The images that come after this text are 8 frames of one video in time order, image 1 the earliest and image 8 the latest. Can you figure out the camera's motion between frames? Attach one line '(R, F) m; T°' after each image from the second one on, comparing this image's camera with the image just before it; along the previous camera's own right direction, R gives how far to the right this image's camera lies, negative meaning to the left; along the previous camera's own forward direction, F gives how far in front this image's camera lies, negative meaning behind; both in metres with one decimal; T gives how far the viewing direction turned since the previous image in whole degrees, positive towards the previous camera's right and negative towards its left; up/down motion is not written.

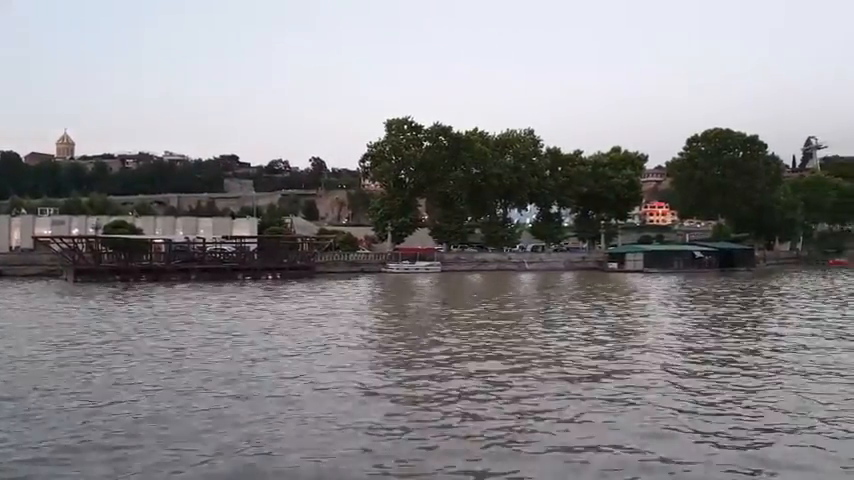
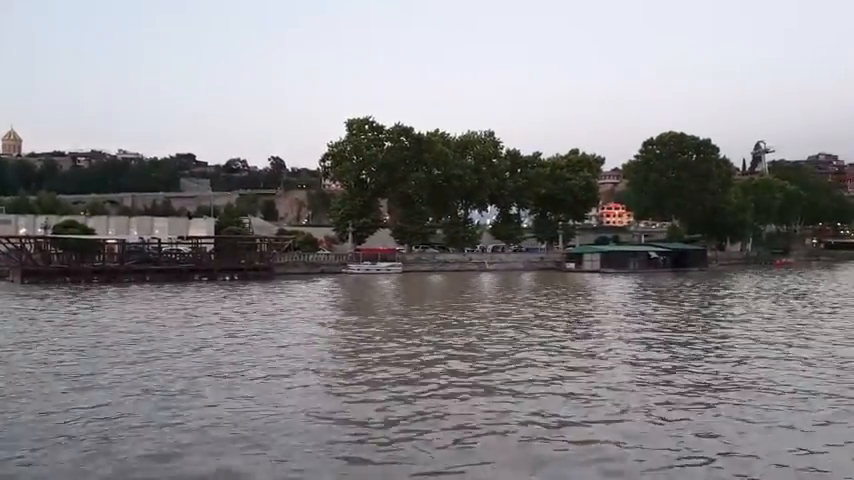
(-0.4, 0.0) m; +4°
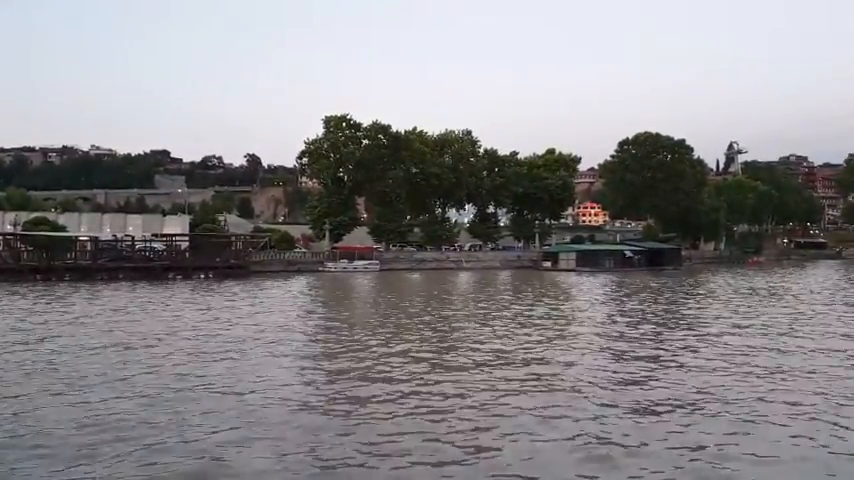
(-0.2, 0.0) m; +2°
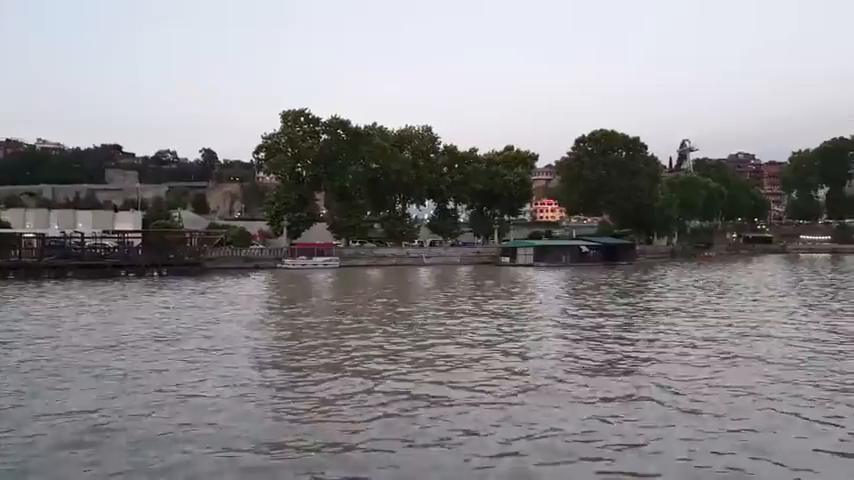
(-0.6, 0.0) m; +5°
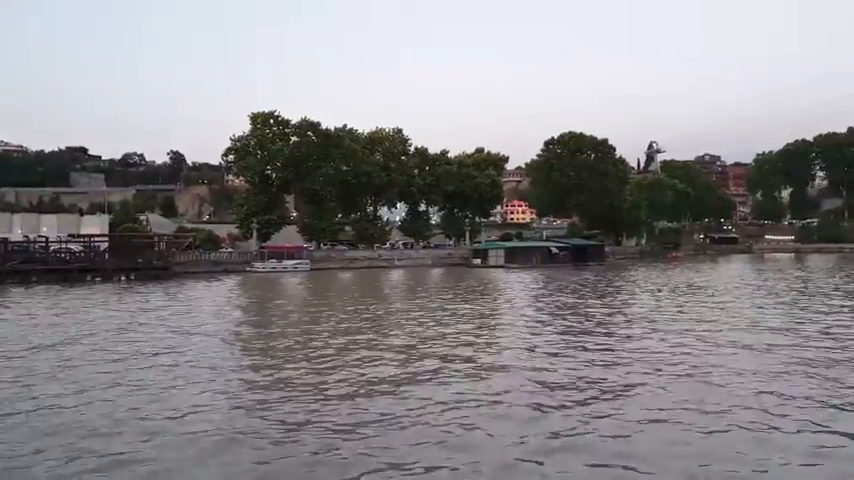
(-0.1, 0.0) m; +2°
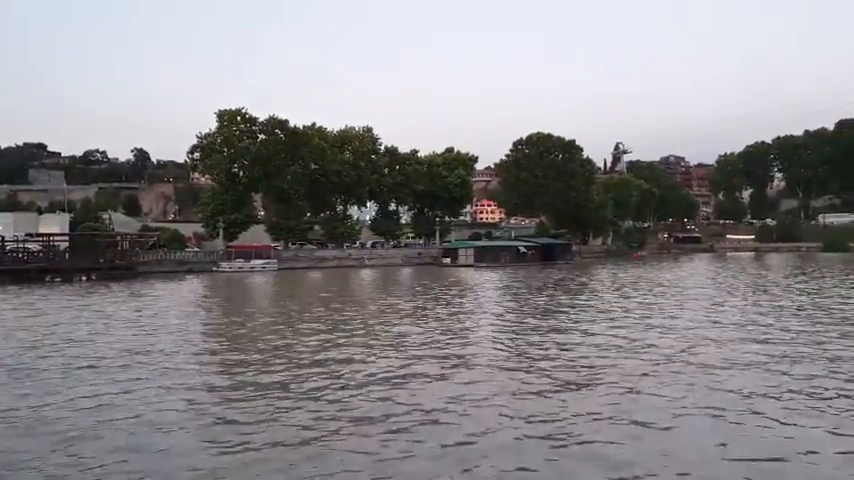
(-0.5, +0.1) m; +4°
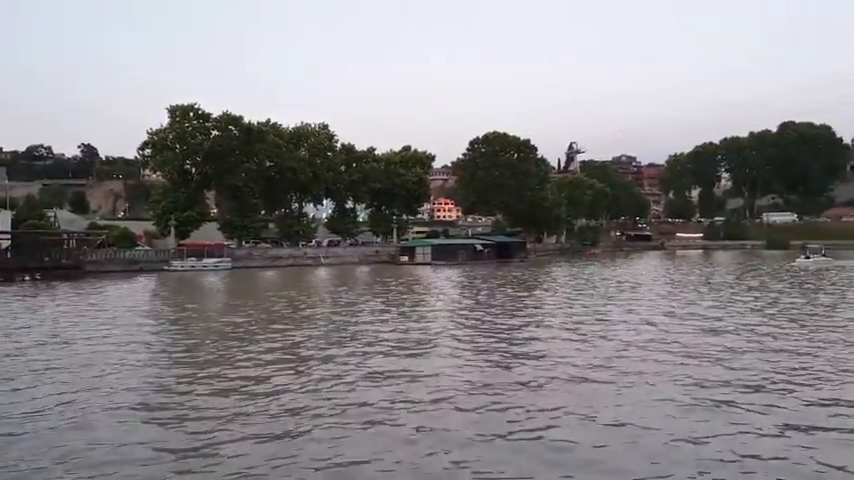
(-0.4, +0.1) m; +4°
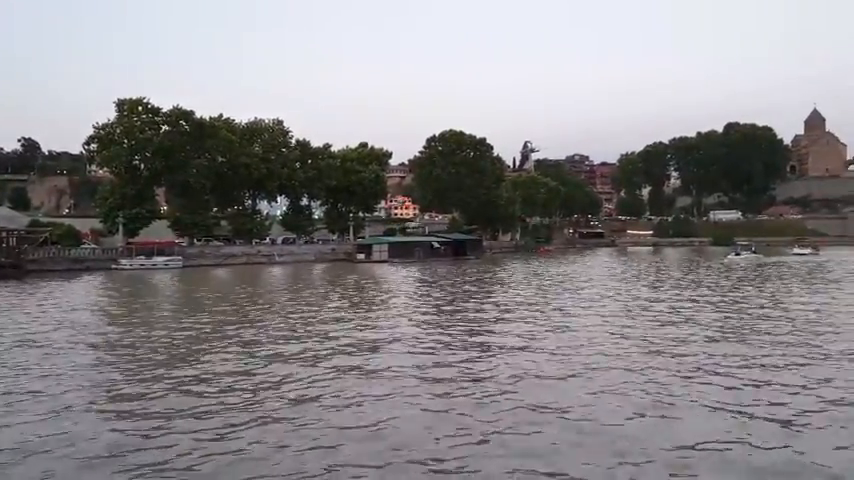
(-0.4, +0.1) m; +4°
